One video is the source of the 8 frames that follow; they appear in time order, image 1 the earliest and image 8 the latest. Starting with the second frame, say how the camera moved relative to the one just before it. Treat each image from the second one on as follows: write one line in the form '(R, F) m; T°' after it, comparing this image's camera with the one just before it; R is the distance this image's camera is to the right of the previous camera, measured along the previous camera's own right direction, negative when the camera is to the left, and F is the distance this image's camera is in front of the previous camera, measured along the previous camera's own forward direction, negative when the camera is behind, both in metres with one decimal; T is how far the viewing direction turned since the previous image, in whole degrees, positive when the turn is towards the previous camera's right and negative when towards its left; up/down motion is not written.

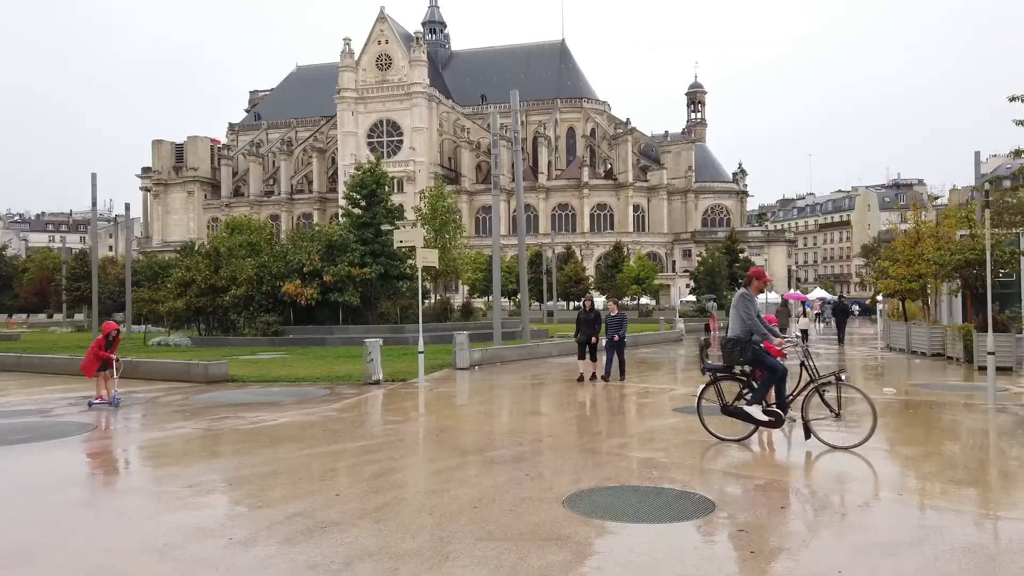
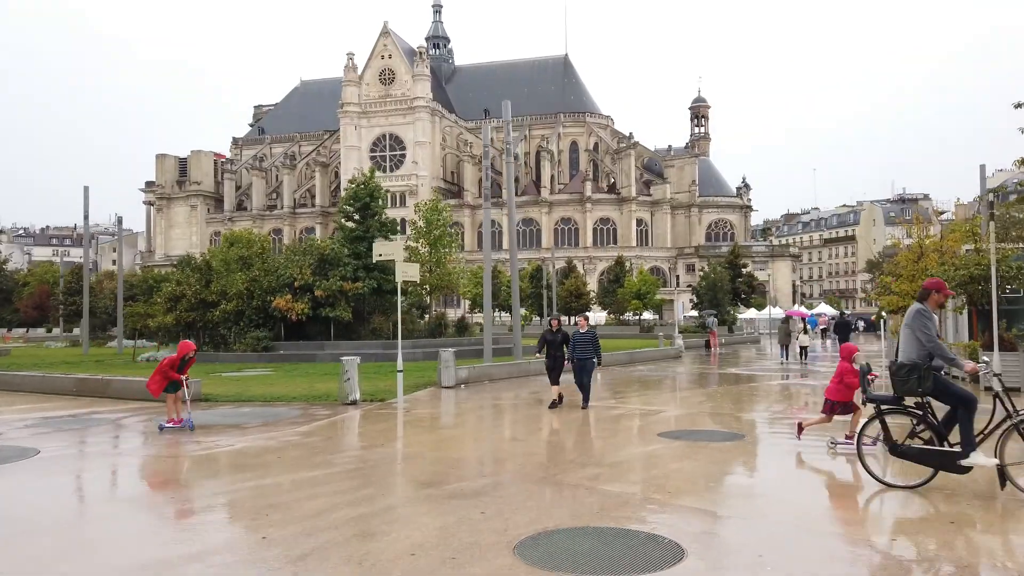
(+0.4, +0.6) m; 0°
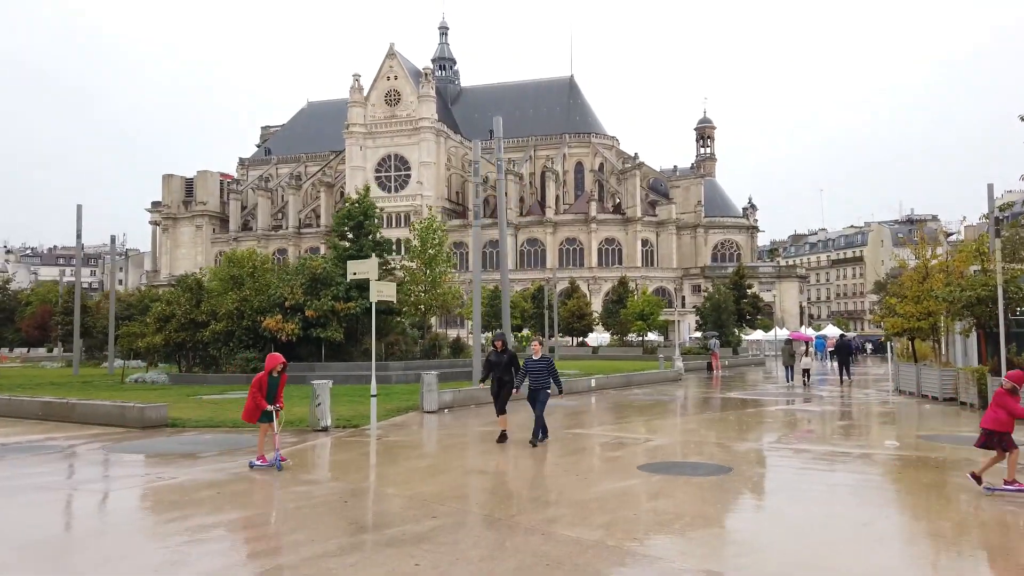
(+0.5, +0.7) m; -1°
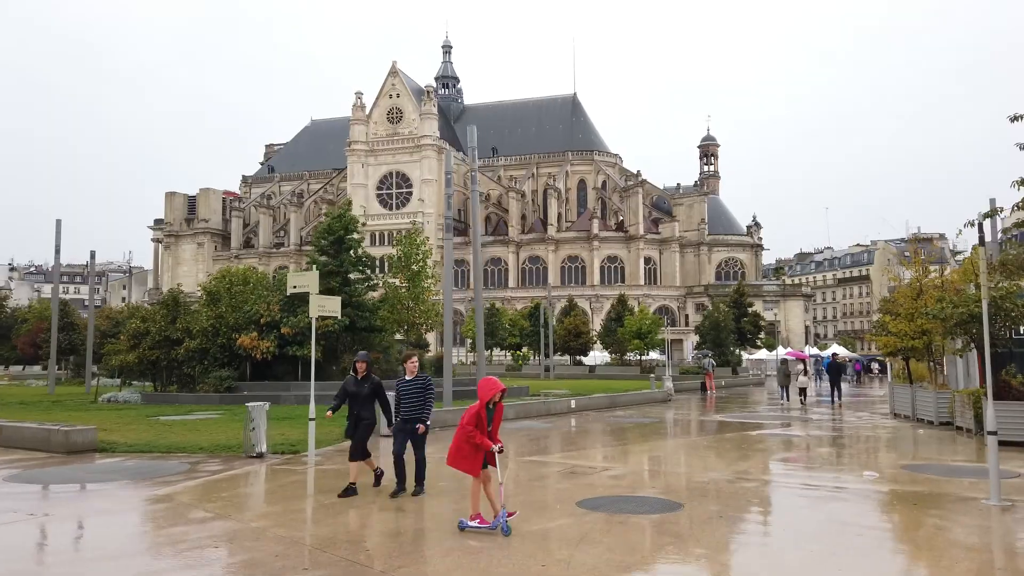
(+0.9, +0.9) m; -1°
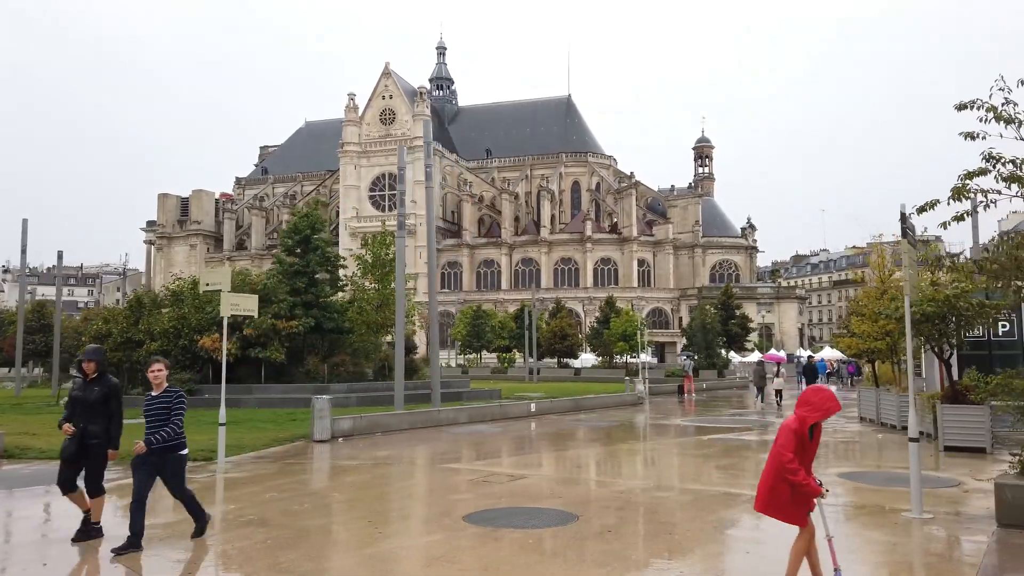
(+1.1, +0.6) m; 0°
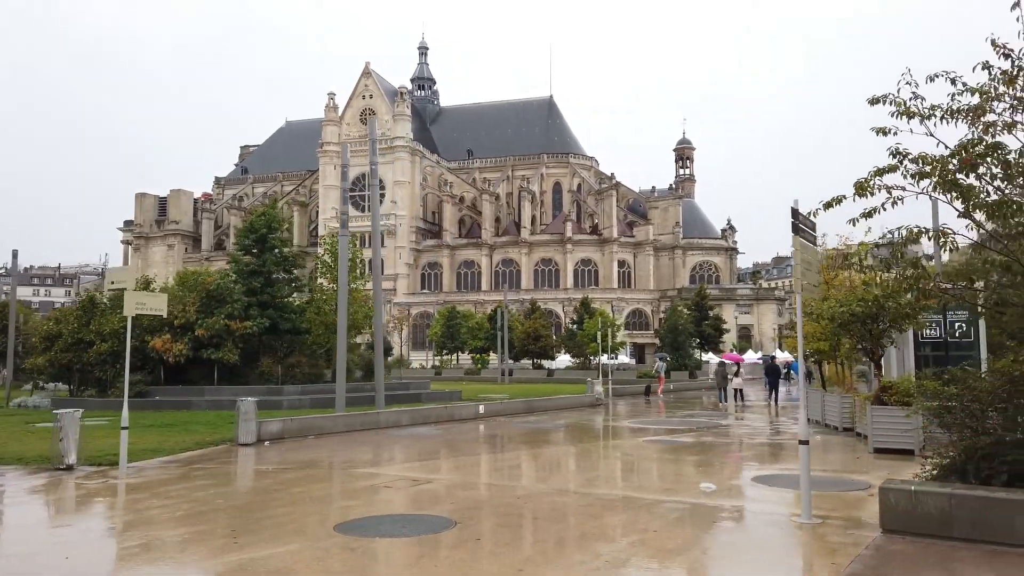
(+1.0, +0.3) m; +1°
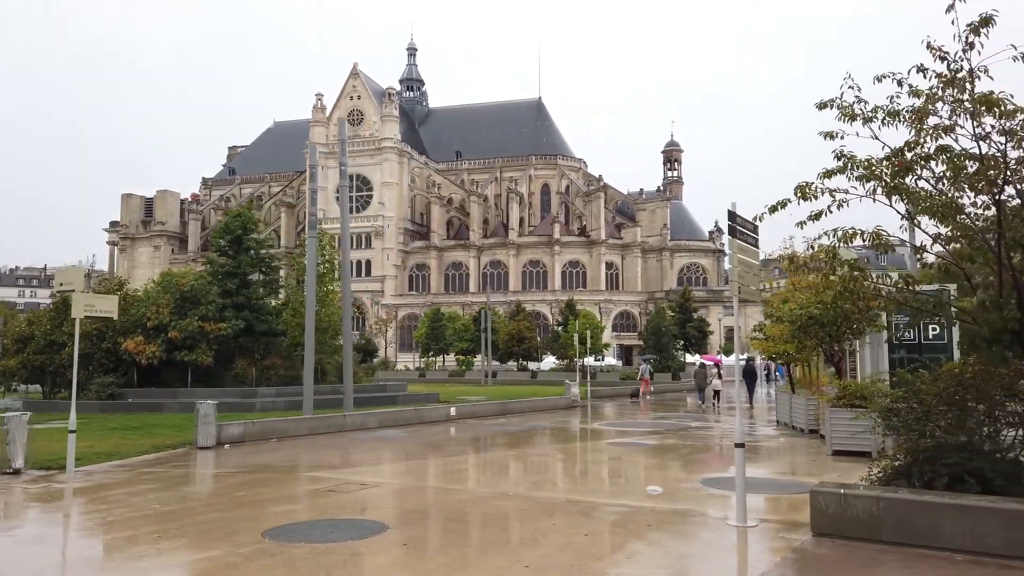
(+0.5, +0.1) m; +1°
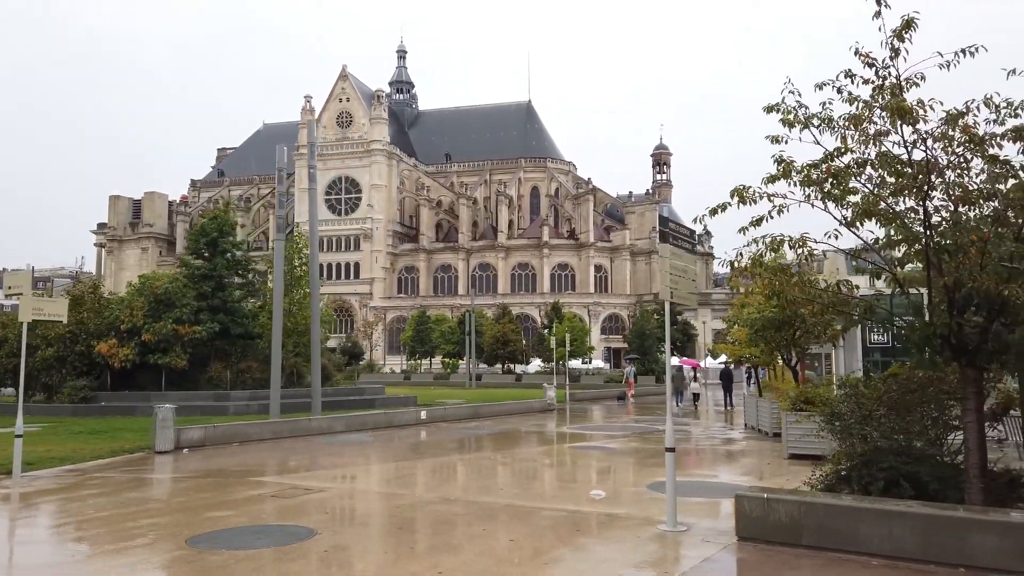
(+0.6, 0.0) m; +1°
